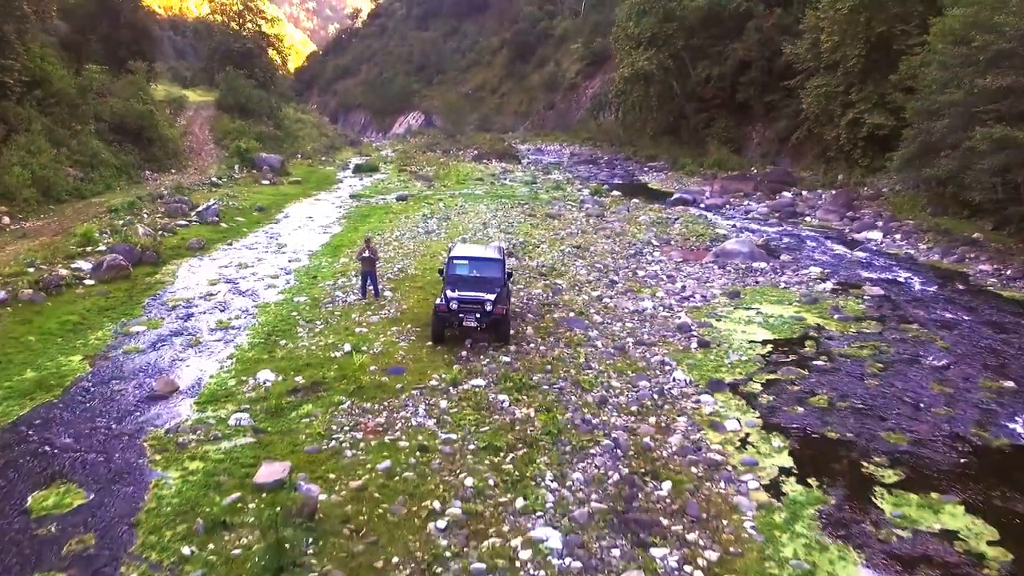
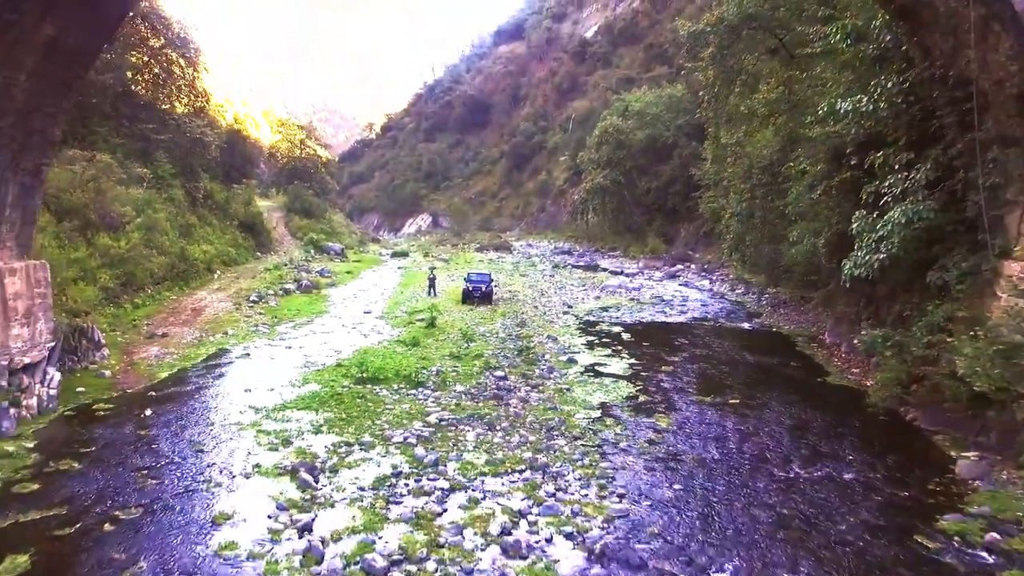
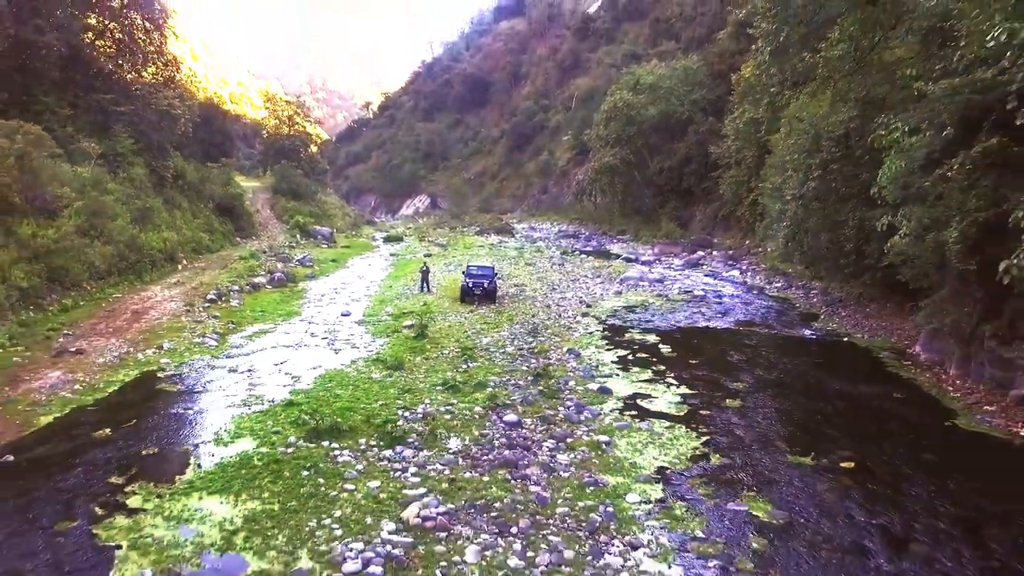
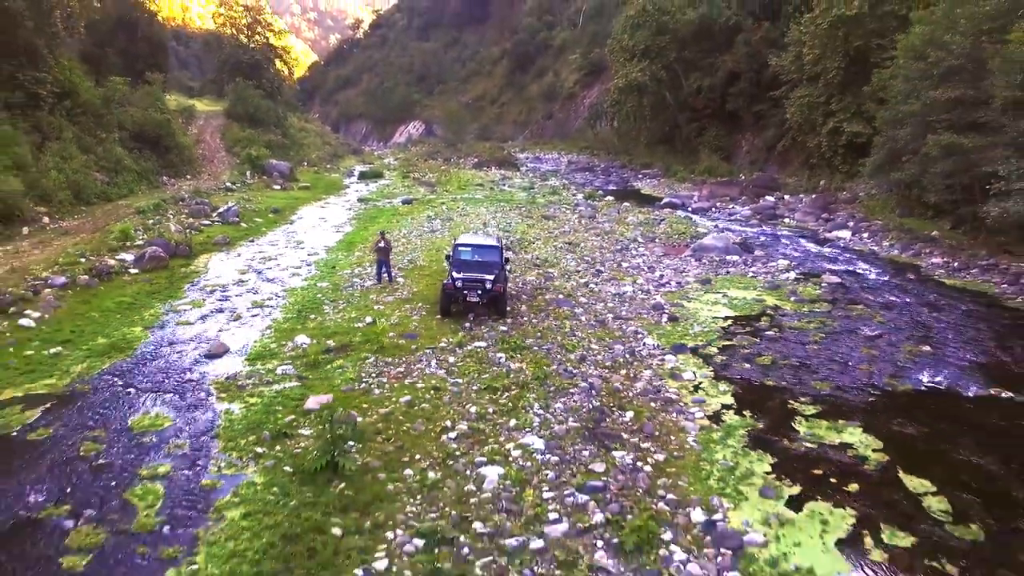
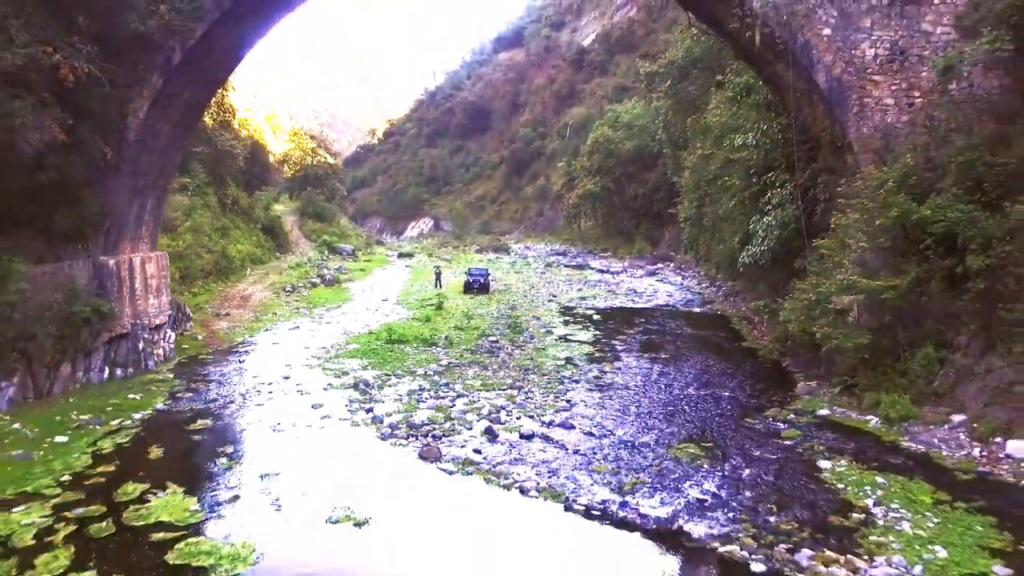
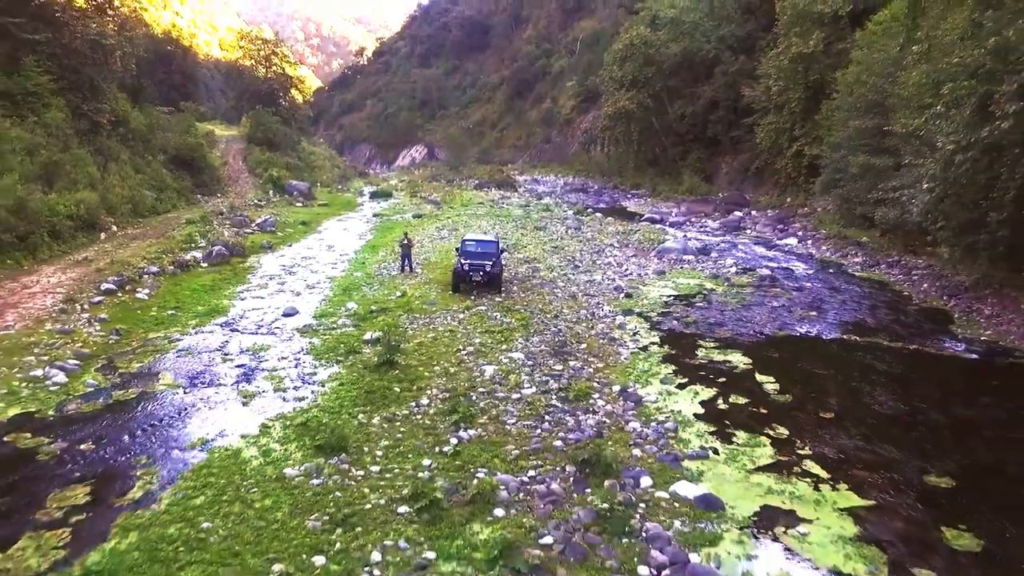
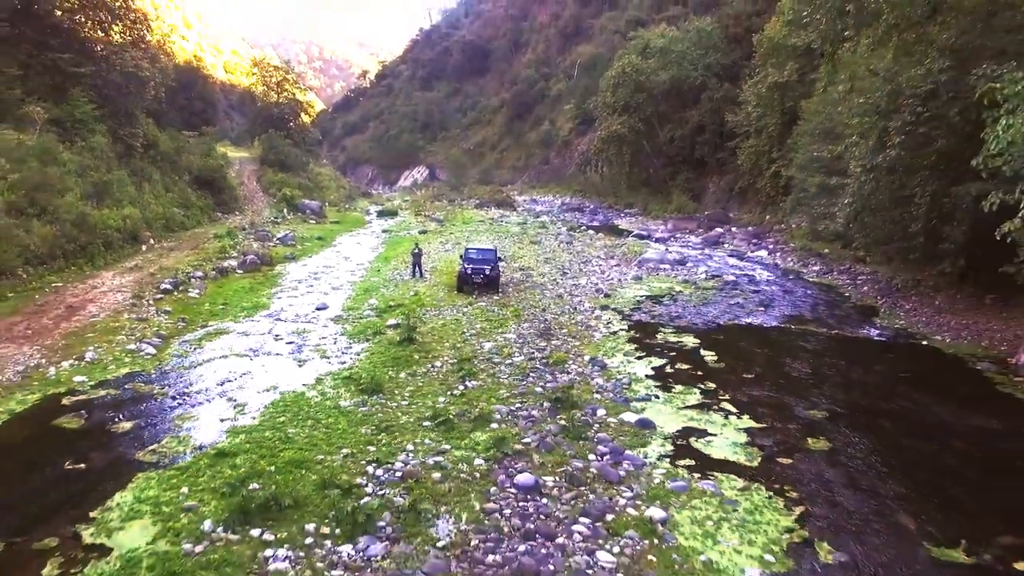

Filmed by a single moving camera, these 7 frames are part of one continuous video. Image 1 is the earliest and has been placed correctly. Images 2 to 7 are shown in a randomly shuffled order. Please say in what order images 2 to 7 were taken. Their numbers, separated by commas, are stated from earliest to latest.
4, 6, 7, 3, 2, 5
